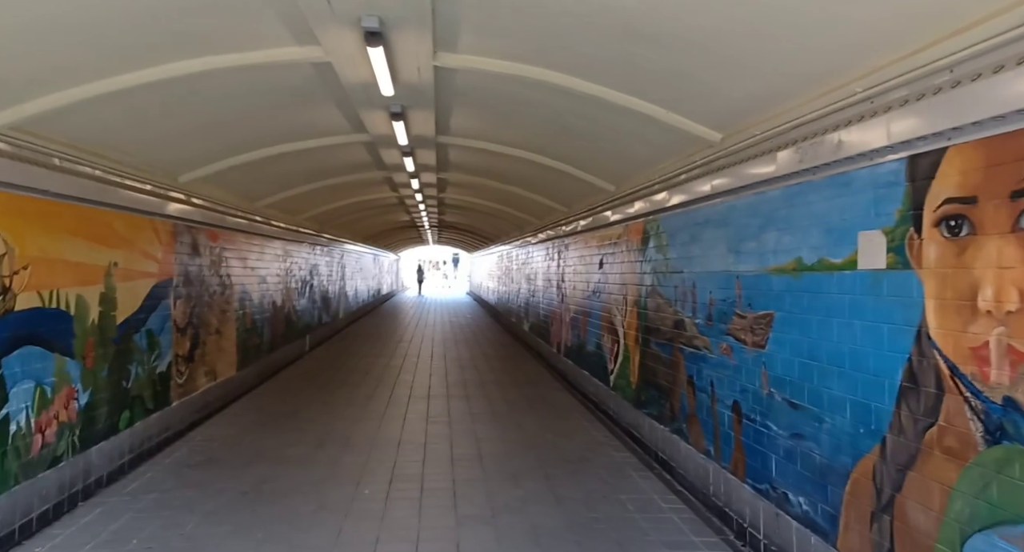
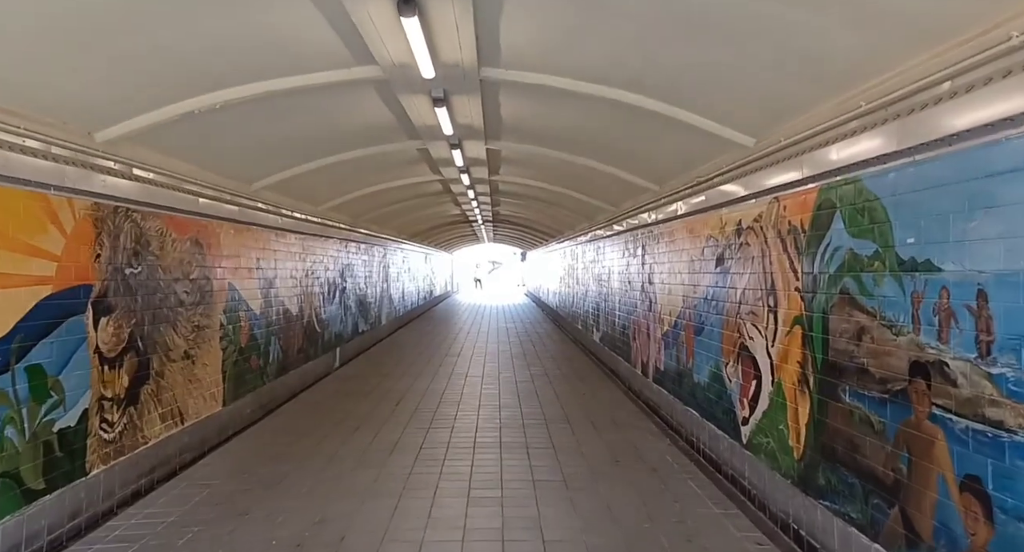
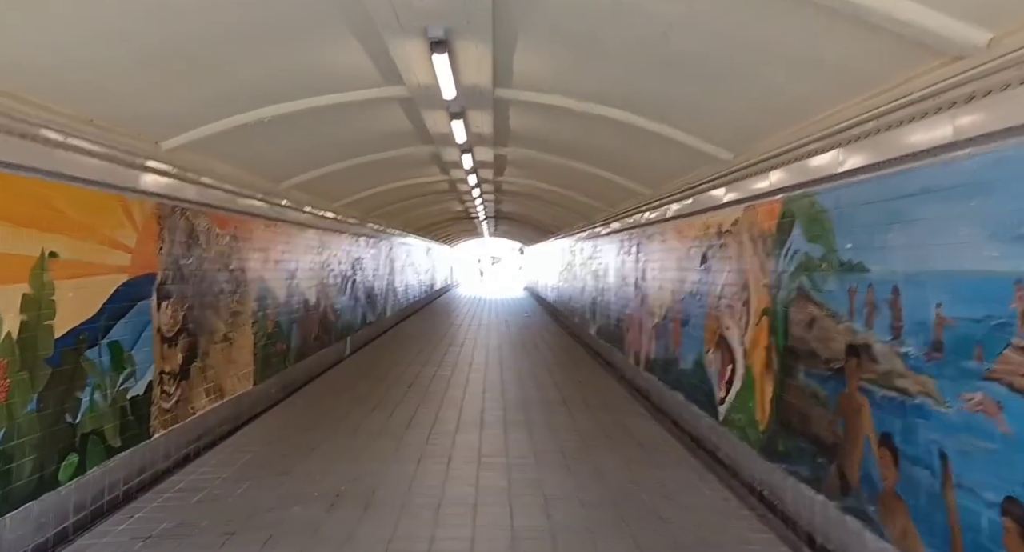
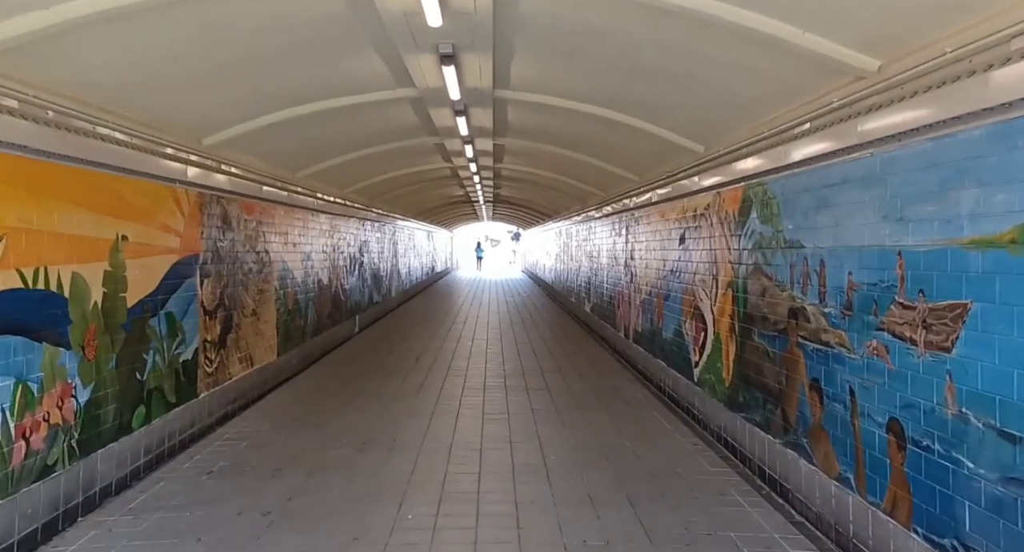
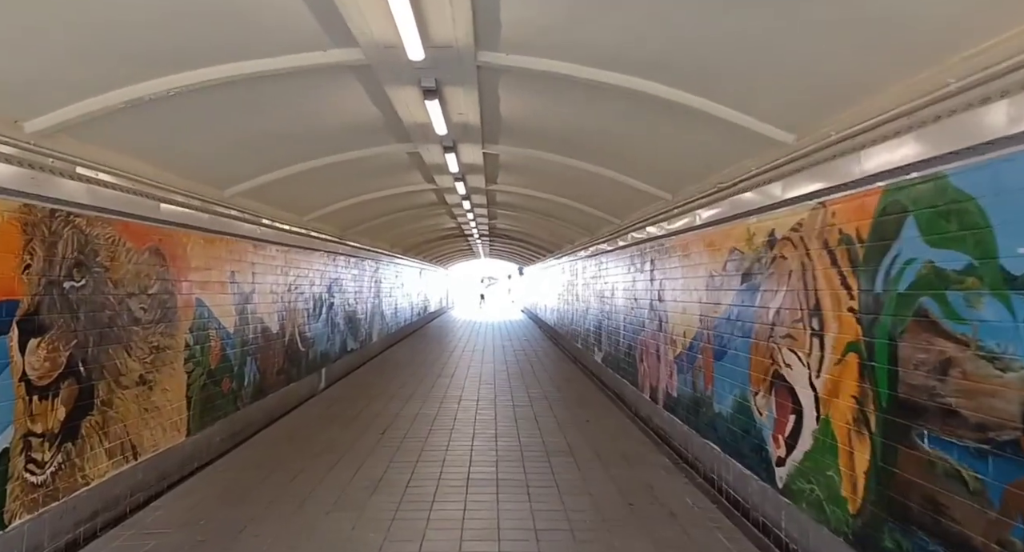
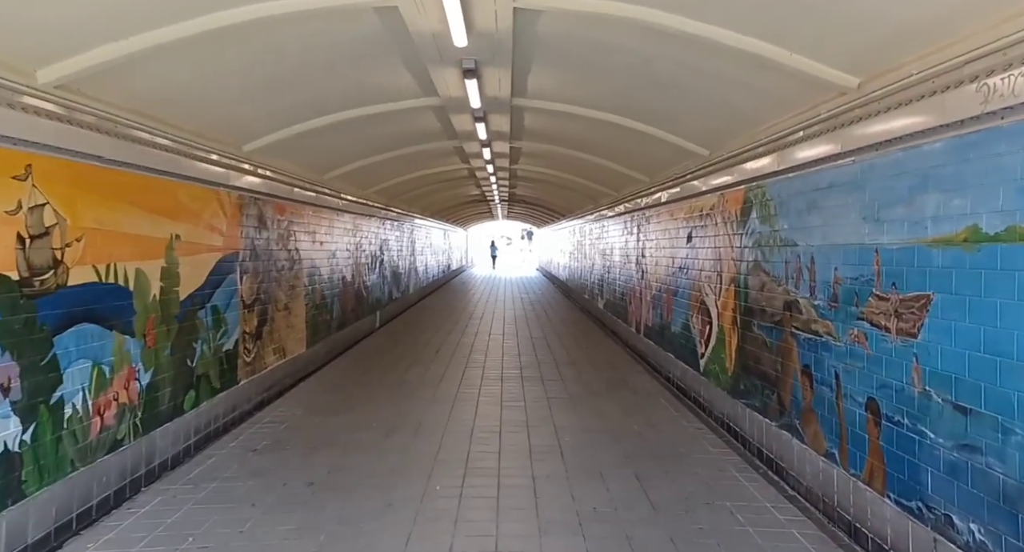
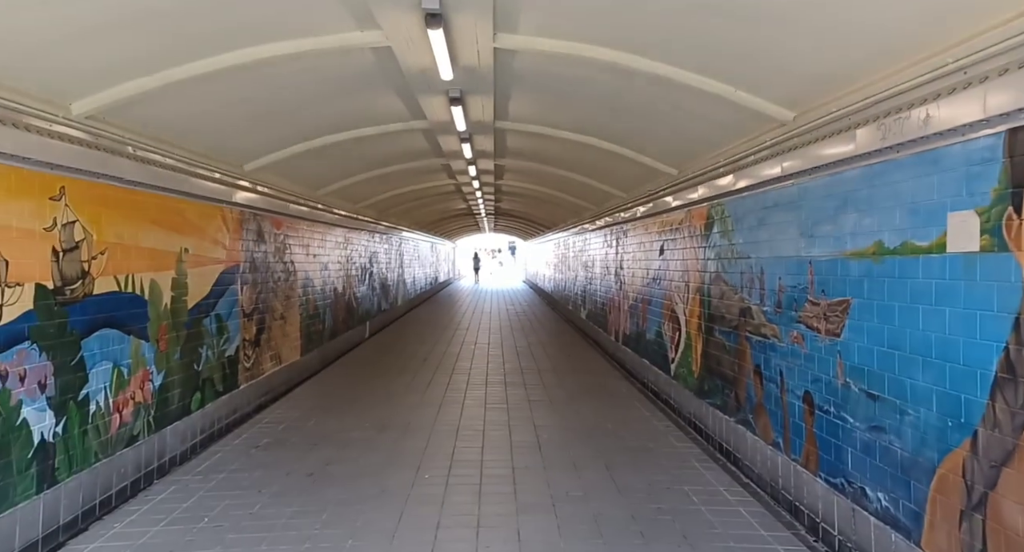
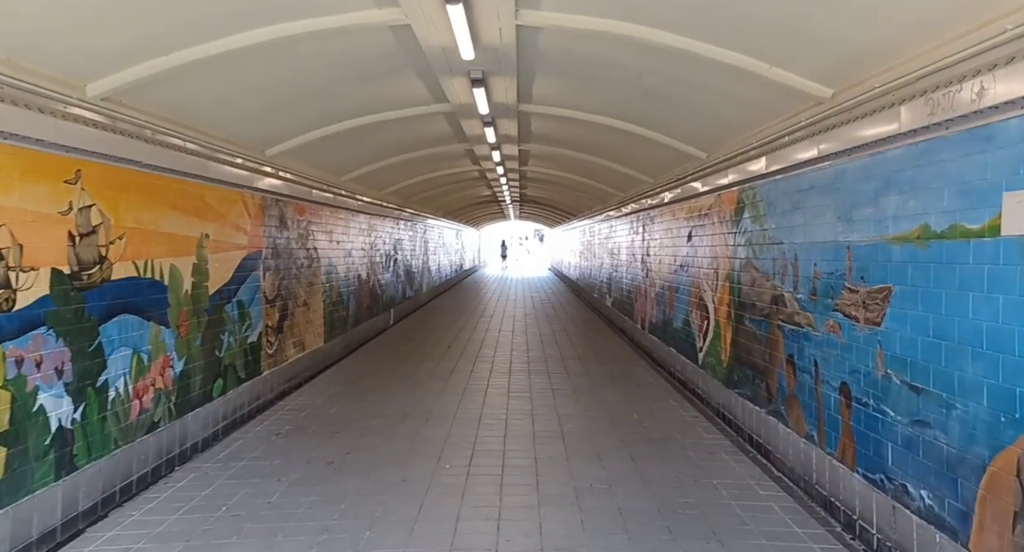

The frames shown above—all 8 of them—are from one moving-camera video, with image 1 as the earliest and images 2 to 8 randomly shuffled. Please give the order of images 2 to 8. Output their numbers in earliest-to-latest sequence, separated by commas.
7, 8, 6, 4, 3, 2, 5
